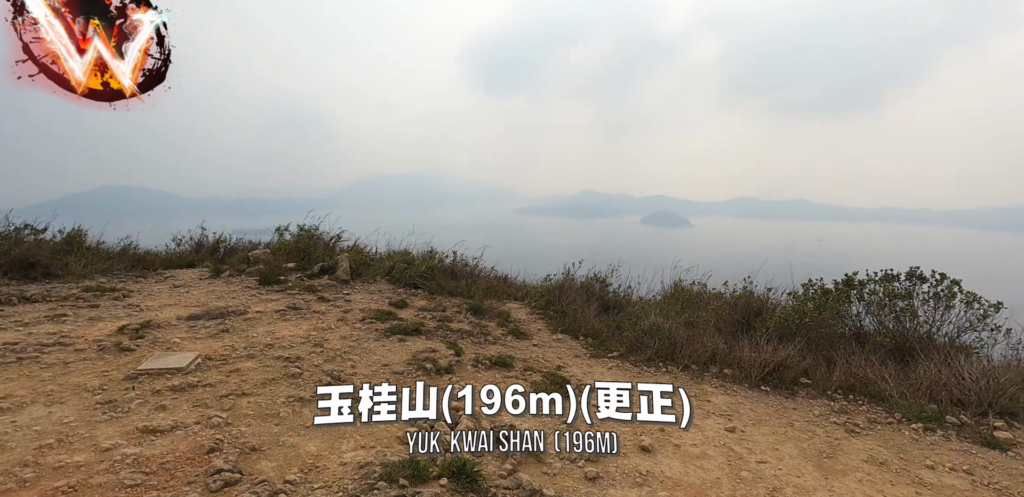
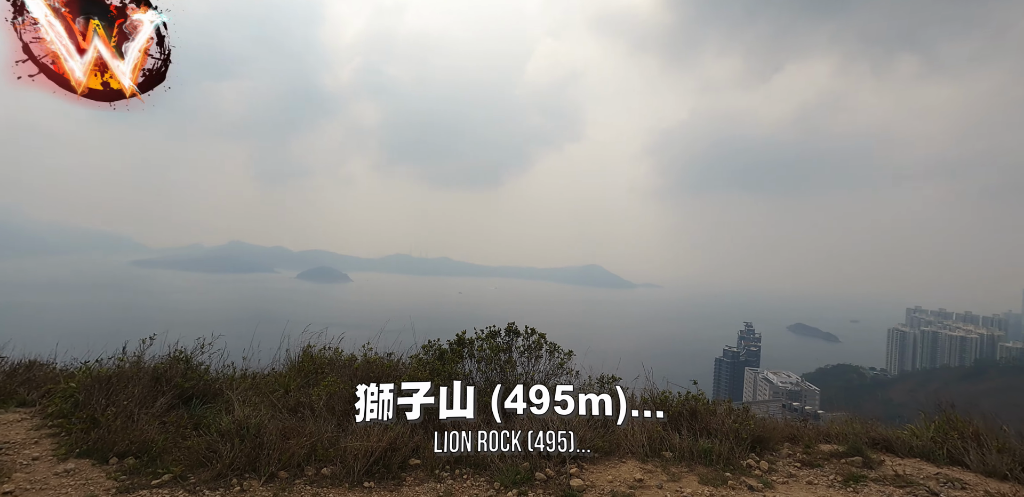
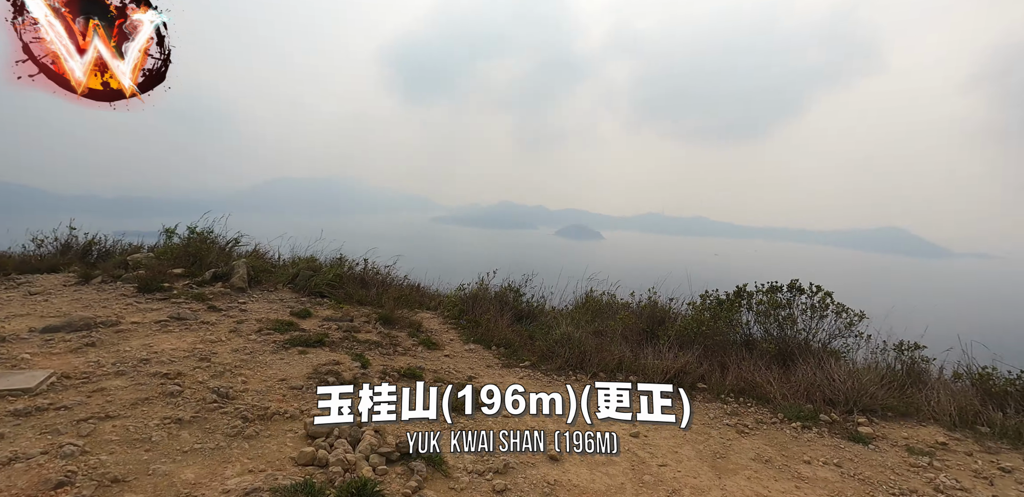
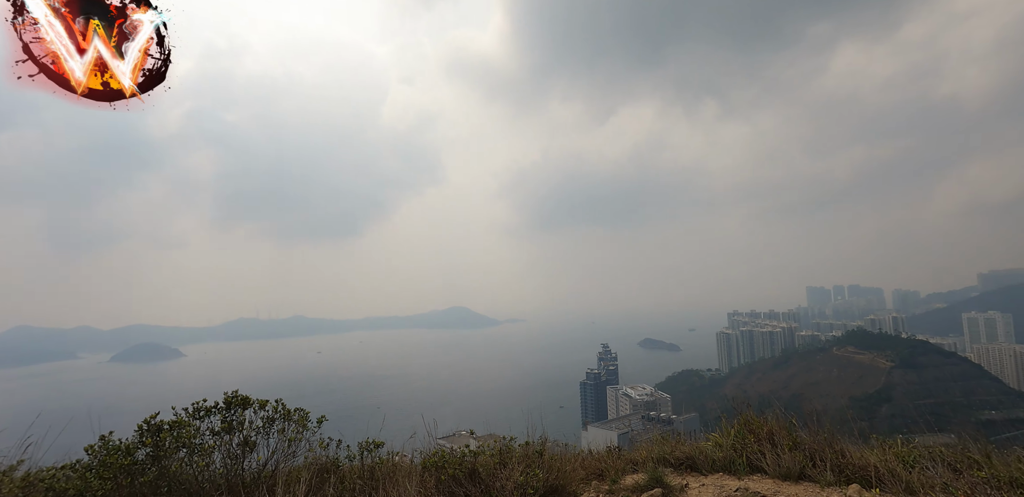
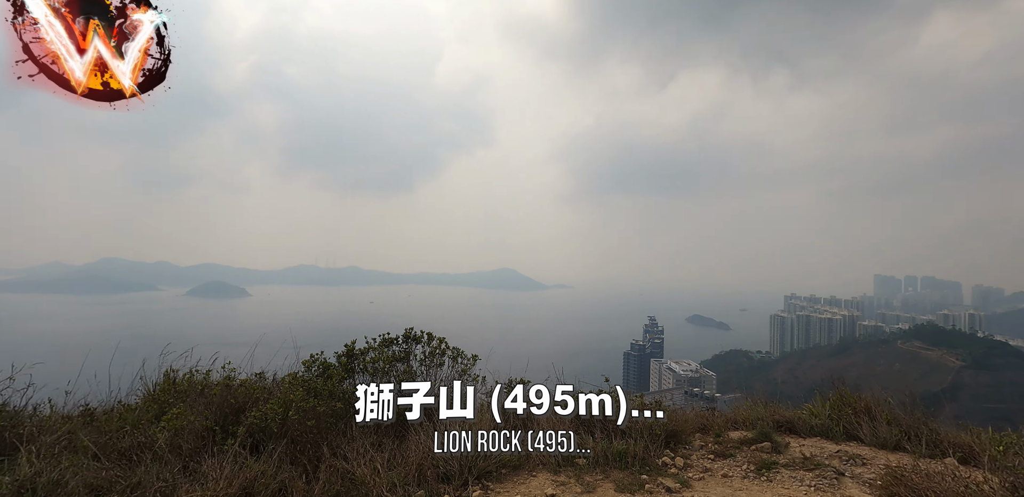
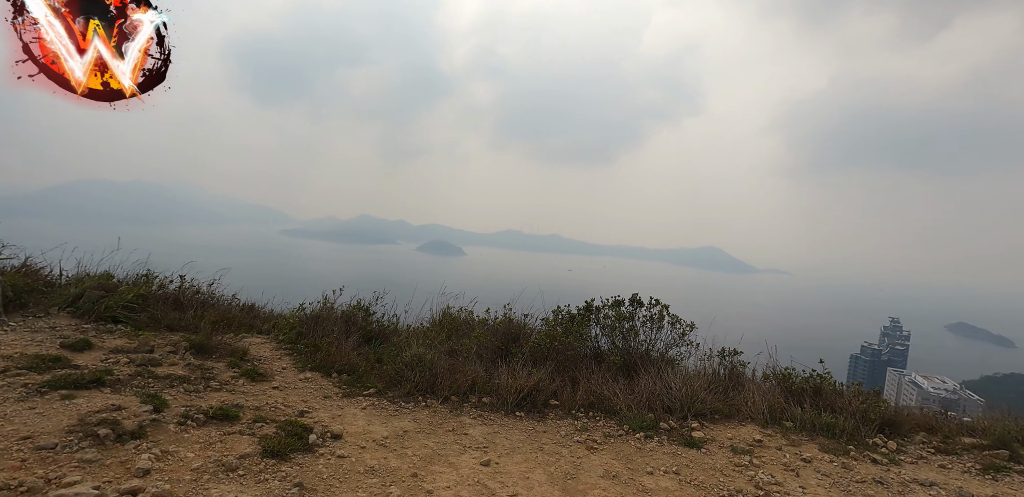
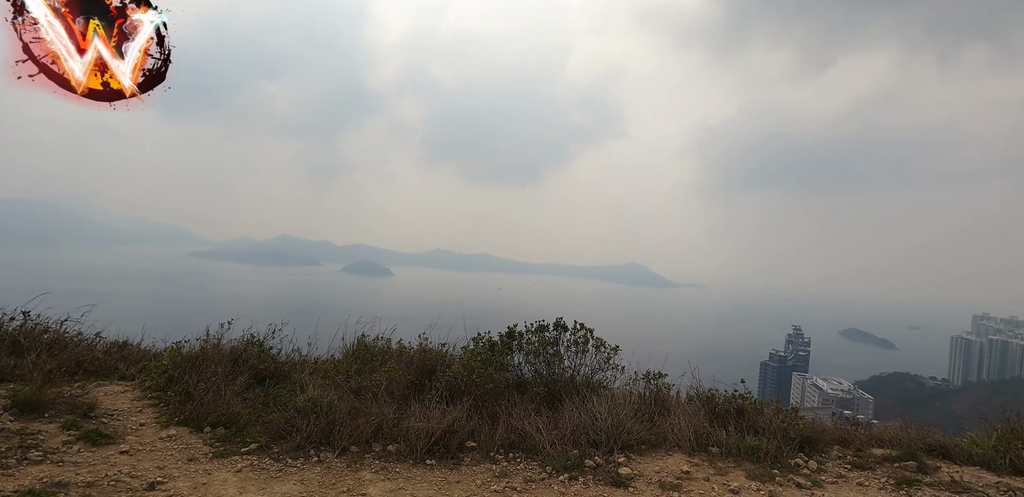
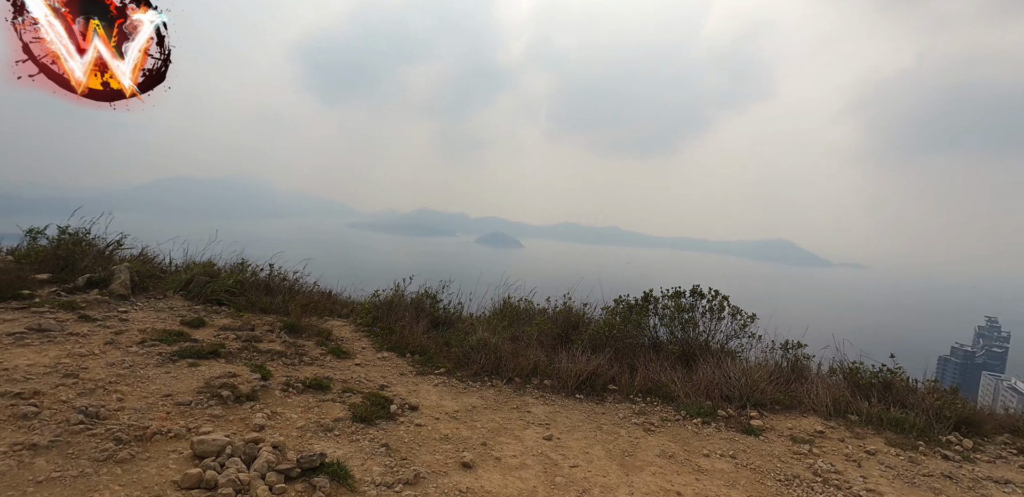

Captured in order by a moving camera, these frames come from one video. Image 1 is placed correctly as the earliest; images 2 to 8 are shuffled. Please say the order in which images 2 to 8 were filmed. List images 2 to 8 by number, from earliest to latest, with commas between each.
3, 8, 6, 7, 2, 5, 4
